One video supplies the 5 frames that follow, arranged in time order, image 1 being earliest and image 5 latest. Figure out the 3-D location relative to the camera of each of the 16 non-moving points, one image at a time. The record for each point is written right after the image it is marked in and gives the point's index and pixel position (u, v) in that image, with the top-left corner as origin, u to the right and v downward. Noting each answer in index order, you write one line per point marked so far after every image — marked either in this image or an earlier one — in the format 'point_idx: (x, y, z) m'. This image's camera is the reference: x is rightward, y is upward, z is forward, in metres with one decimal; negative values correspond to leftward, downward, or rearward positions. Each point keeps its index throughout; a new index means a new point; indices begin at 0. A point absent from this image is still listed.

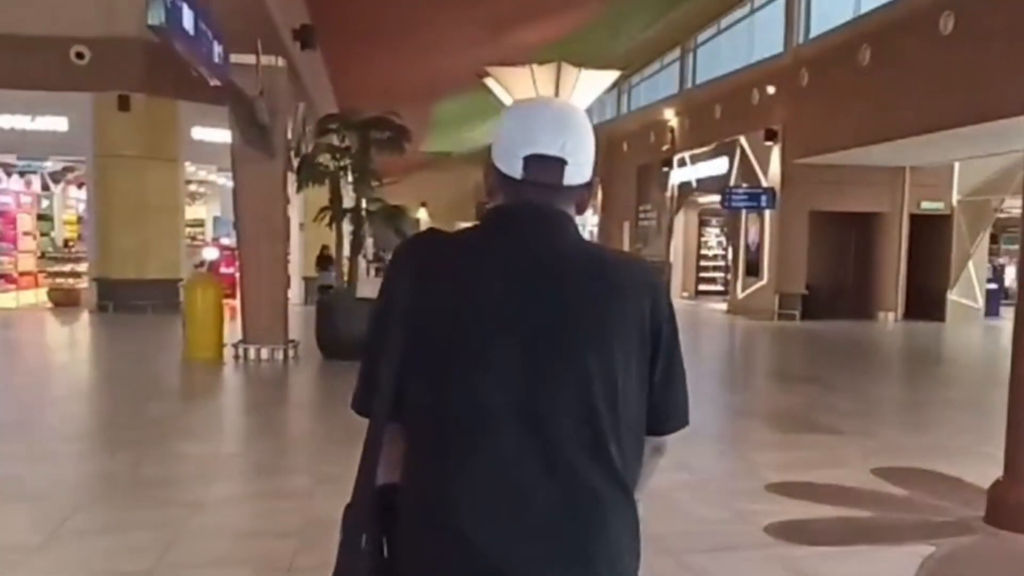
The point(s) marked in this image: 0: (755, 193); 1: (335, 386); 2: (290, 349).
0: (+4.5, +1.8, +17.5) m
1: (-1.3, -0.8, +7.0) m
2: (-2.1, -0.6, +8.8) m
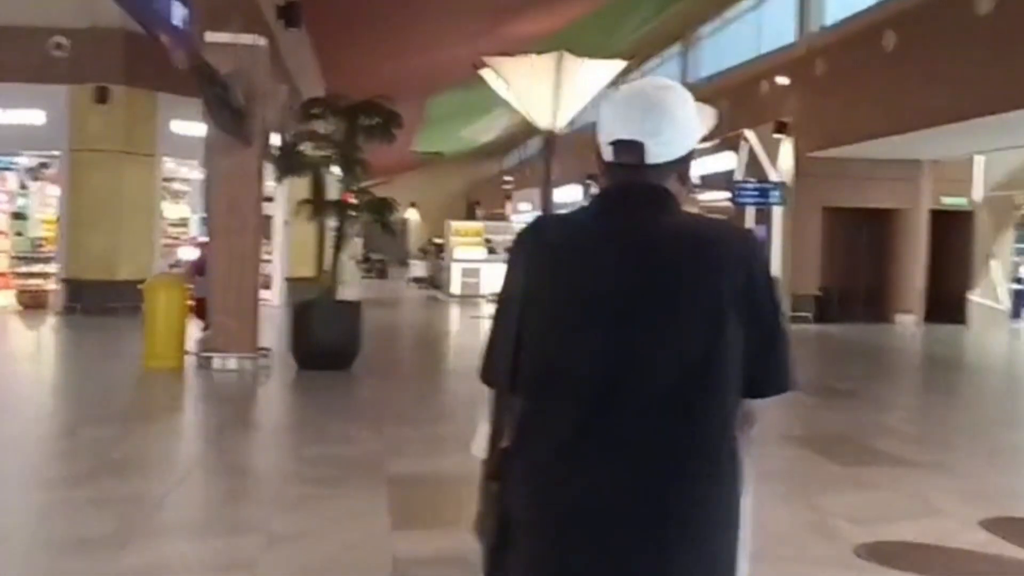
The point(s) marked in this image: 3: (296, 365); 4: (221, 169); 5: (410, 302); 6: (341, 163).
0: (+4.5, +1.8, +16.8) m
1: (-1.3, -0.8, +6.2) m
2: (-2.1, -0.6, +8.1) m
3: (-1.9, -0.7, +8.2) m
4: (-2.4, +1.0, +7.9) m
5: (-2.1, -0.3, +19.7) m
6: (-1.5, +1.1, +8.4) m
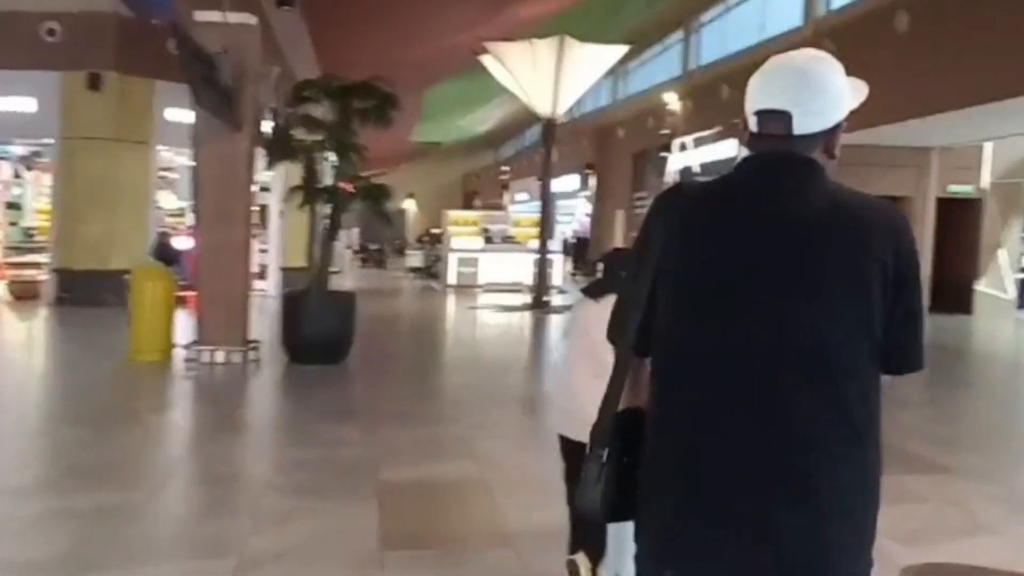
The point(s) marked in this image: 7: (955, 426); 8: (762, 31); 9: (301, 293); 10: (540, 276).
0: (+4.4, +2.0, +16.5) m
1: (-1.3, -0.7, +6.0) m
2: (-2.1, -0.5, +7.8) m
3: (-1.9, -0.6, +8.0) m
4: (-2.4, +1.1, +7.6) m
5: (-2.1, -0.1, +19.4) m
6: (-1.5, +1.2, +8.2) m
7: (+2.9, -0.9, +6.4) m
8: (+4.6, +4.7, +17.5) m
9: (-1.7, 0.0, +7.9) m
10: (+0.5, +0.2, +16.1) m
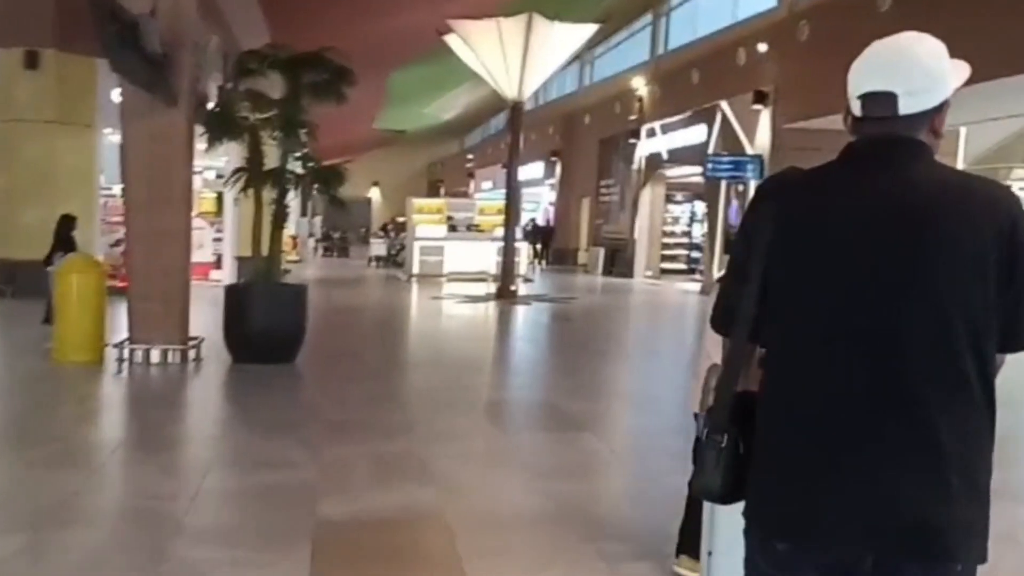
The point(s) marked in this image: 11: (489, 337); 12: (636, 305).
0: (+3.9, +2.2, +16.2) m
1: (-1.5, -0.7, +5.4) m
2: (-2.4, -0.5, +7.3) m
3: (-2.2, -0.5, +7.5) m
4: (-2.7, +1.1, +7.0) m
5: (-2.8, +0.1, +18.8) m
6: (-1.8, +1.3, +7.6) m
7: (+2.7, -0.8, +6.0) m
8: (+4.0, +4.9, +17.2) m
9: (-2.0, 0.0, +7.3) m
10: (-0.1, +0.3, +15.6) m
11: (-0.2, -0.6, +10.8) m
12: (+2.1, -0.3, +15.4) m
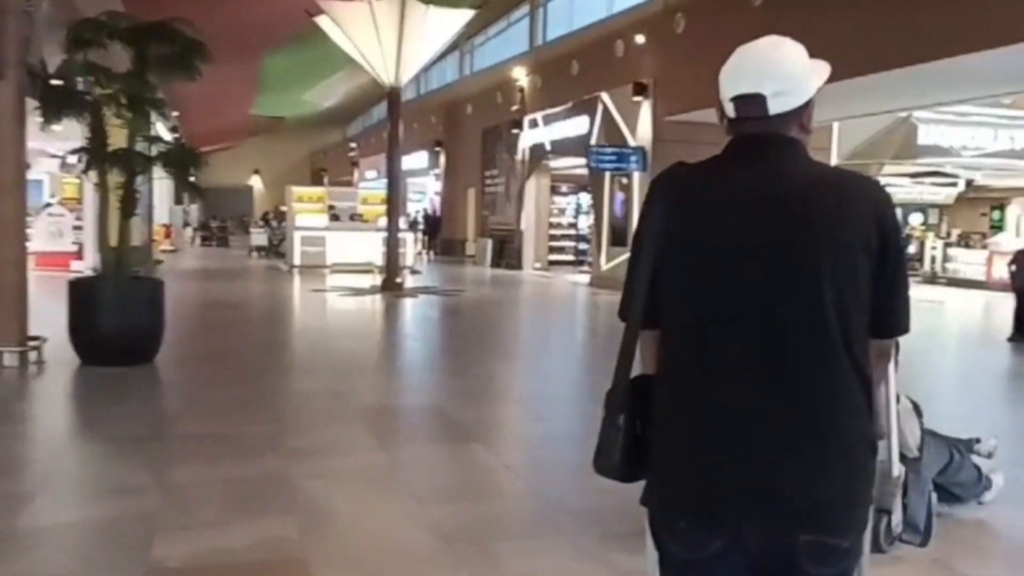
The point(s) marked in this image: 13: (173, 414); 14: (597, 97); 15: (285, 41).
0: (+1.9, +2.3, +16.2) m
1: (-2.1, -0.6, +5.0) m
2: (-3.3, -0.4, +6.7) m
3: (-3.1, -0.5, +6.9) m
4: (-3.5, +1.2, +6.4) m
5: (-5.0, +0.3, +18.1) m
6: (-2.7, +1.3, +7.1) m
7: (+2.0, -0.8, +6.0) m
8: (+1.9, +5.1, +17.2) m
9: (-2.9, +0.1, +6.8) m
10: (-2.0, +0.5, +15.2) m
11: (-1.5, -0.5, +10.5) m
12: (+0.2, -0.1, +15.2) m
13: (-1.9, -0.6, +5.3) m
14: (+1.6, +3.7, +18.2) m
15: (-4.5, +4.9, +18.9) m
